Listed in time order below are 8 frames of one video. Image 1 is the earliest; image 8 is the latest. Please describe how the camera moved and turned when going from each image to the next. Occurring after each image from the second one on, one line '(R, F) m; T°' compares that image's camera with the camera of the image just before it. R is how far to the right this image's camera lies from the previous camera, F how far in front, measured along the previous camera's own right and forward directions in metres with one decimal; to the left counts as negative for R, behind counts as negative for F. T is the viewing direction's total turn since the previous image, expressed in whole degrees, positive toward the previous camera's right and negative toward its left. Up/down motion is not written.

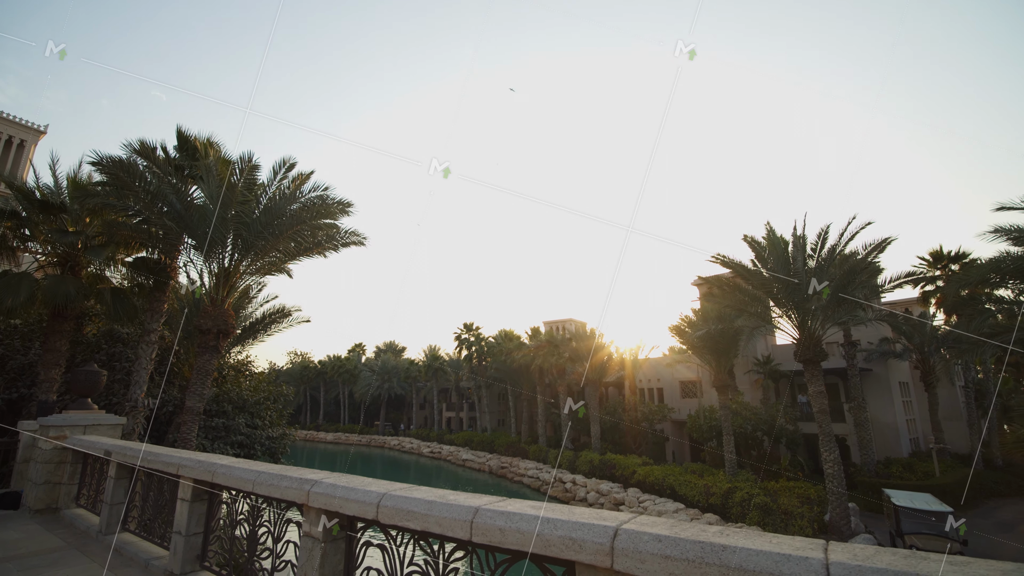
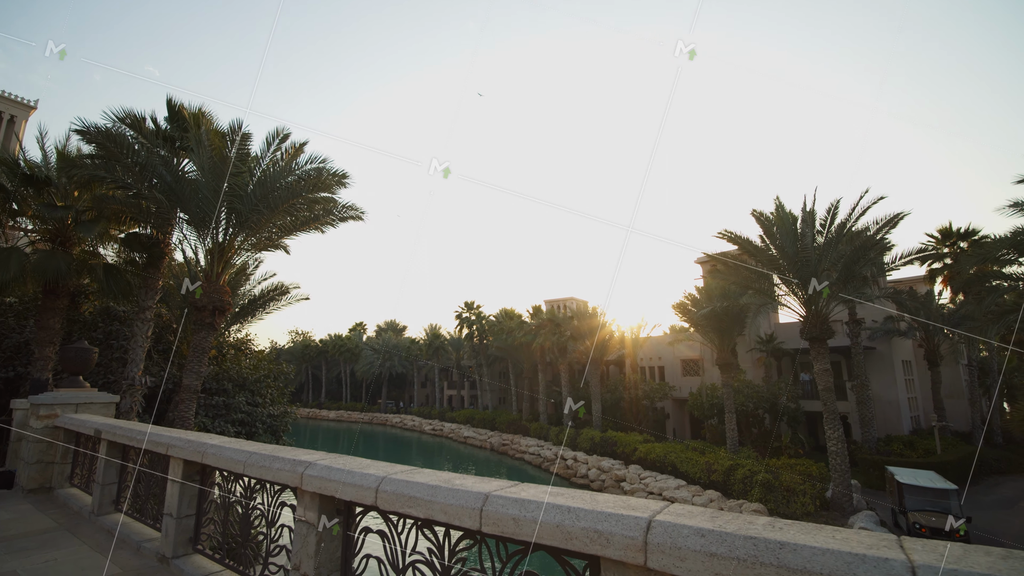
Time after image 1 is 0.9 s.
(-0.1, +0.3) m; 0°
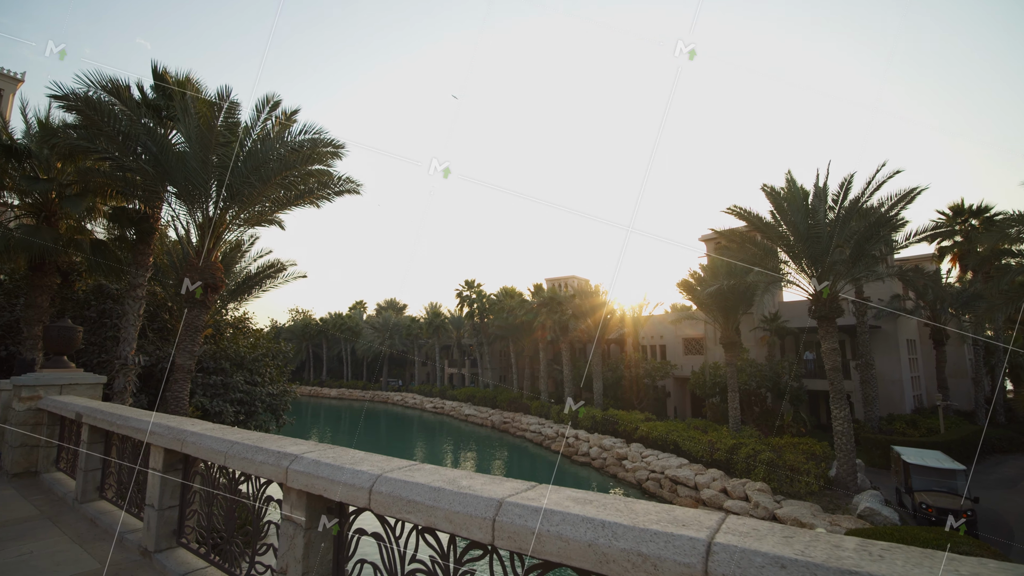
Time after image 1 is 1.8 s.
(-0.1, +0.3) m; 0°
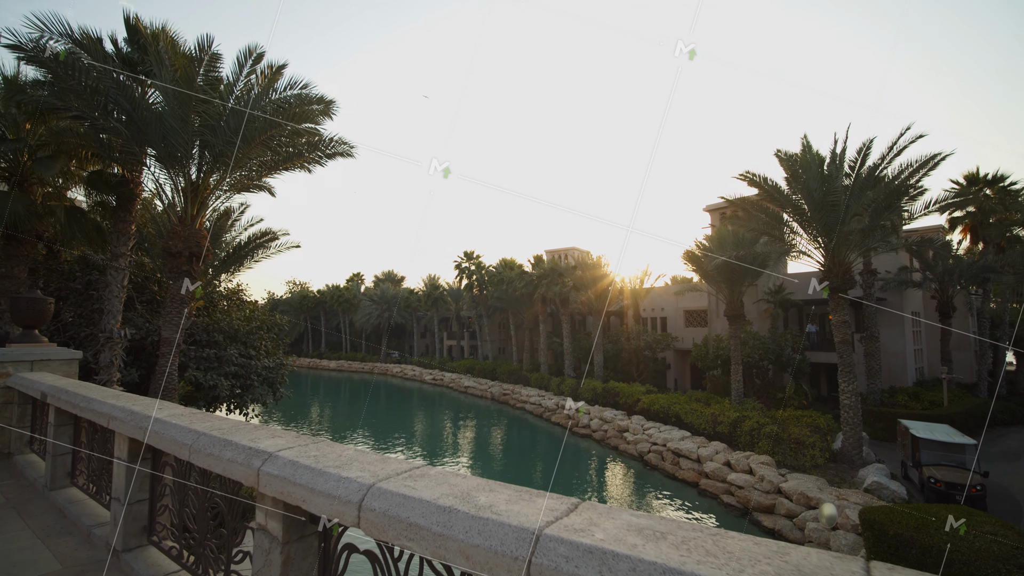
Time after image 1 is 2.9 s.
(-0.1, +0.5) m; 0°
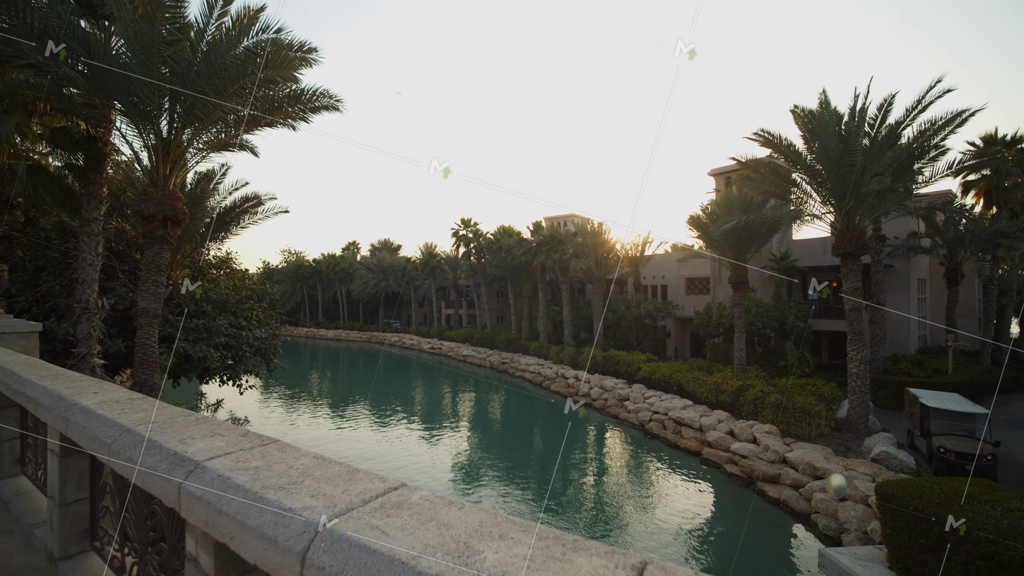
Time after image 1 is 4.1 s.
(0.0, +0.5) m; 0°
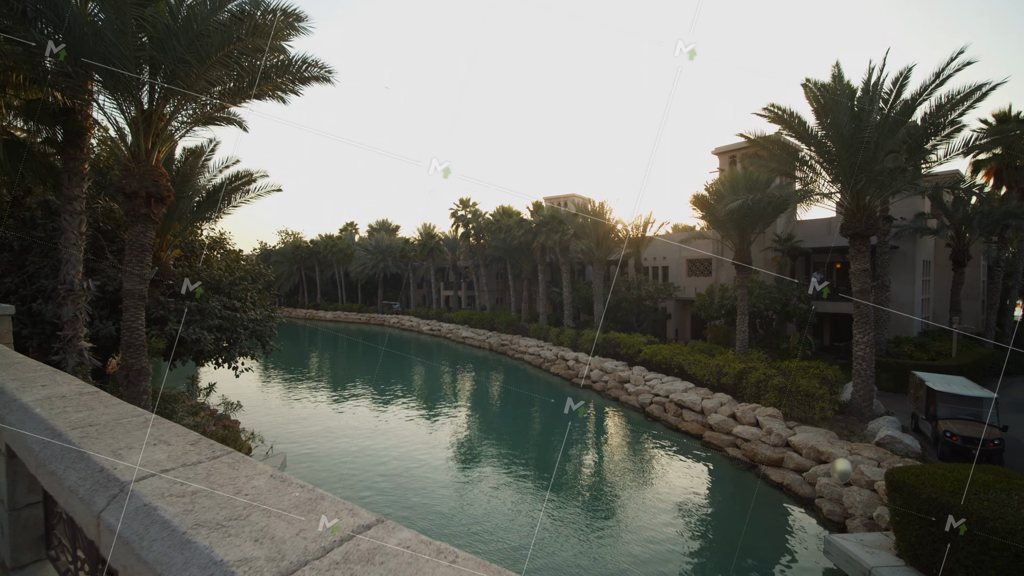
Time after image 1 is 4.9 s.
(0.0, +0.3) m; 0°
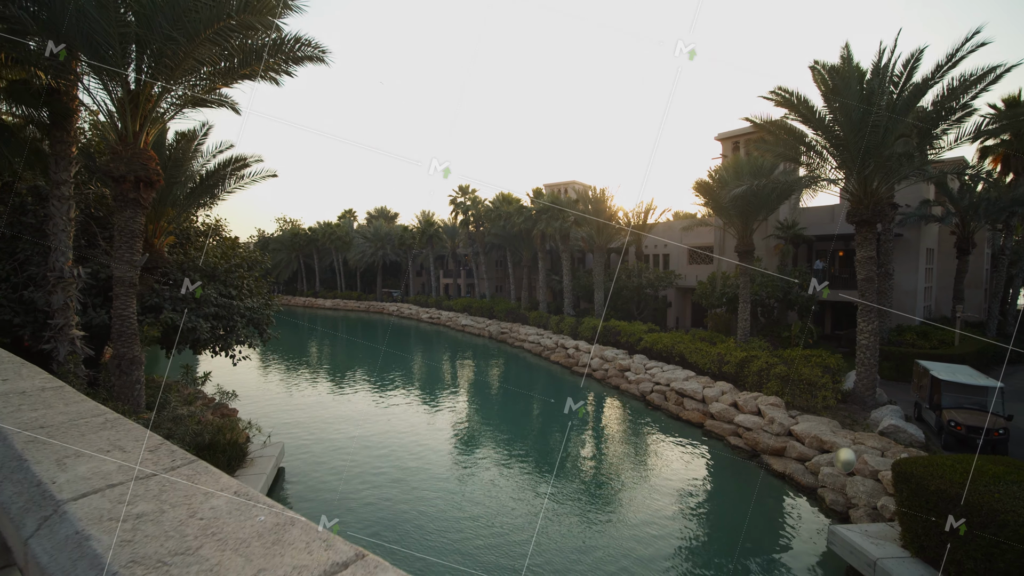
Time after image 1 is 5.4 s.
(0.0, +0.2) m; 0°
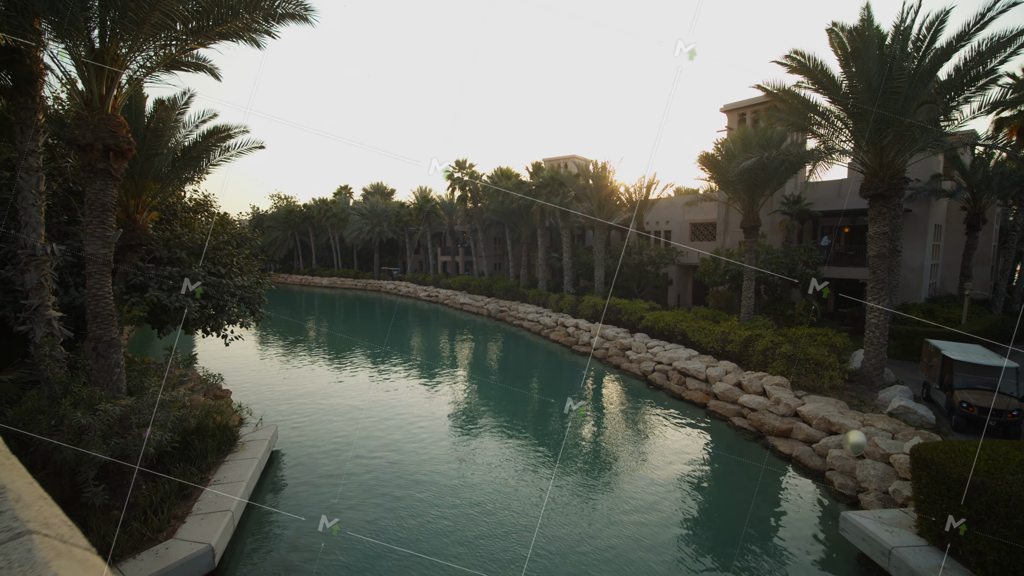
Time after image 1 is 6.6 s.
(0.0, +0.4) m; 0°
